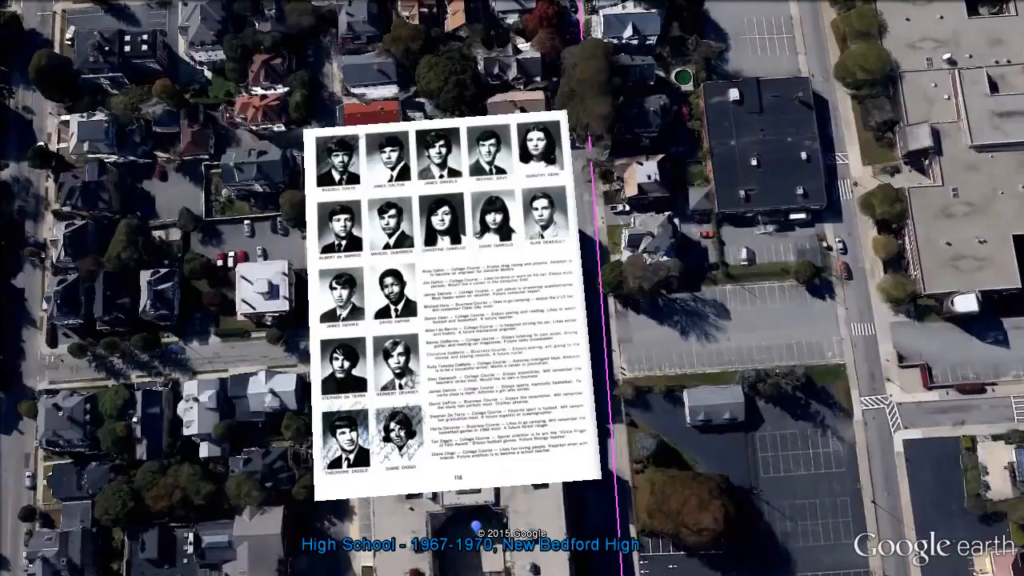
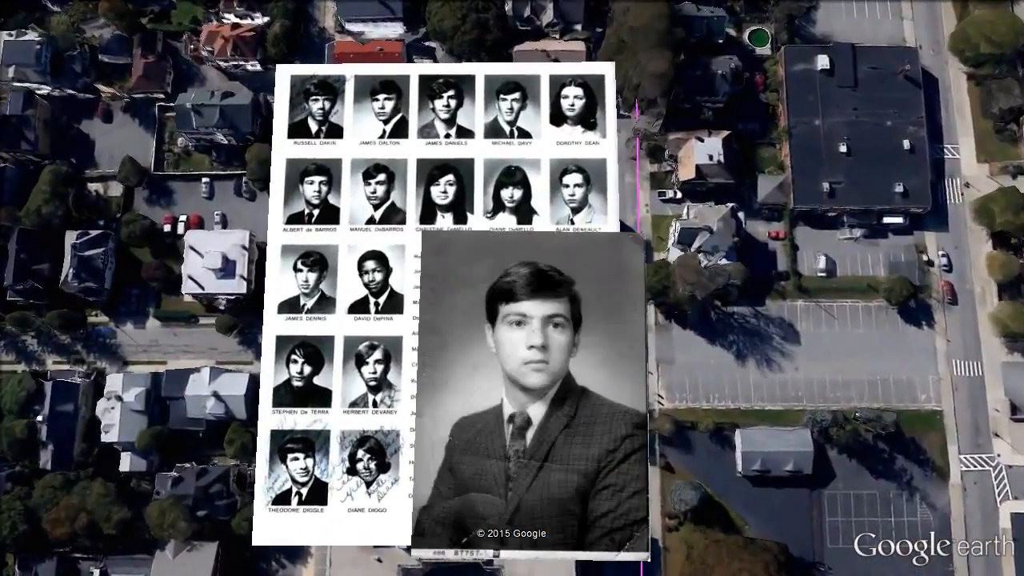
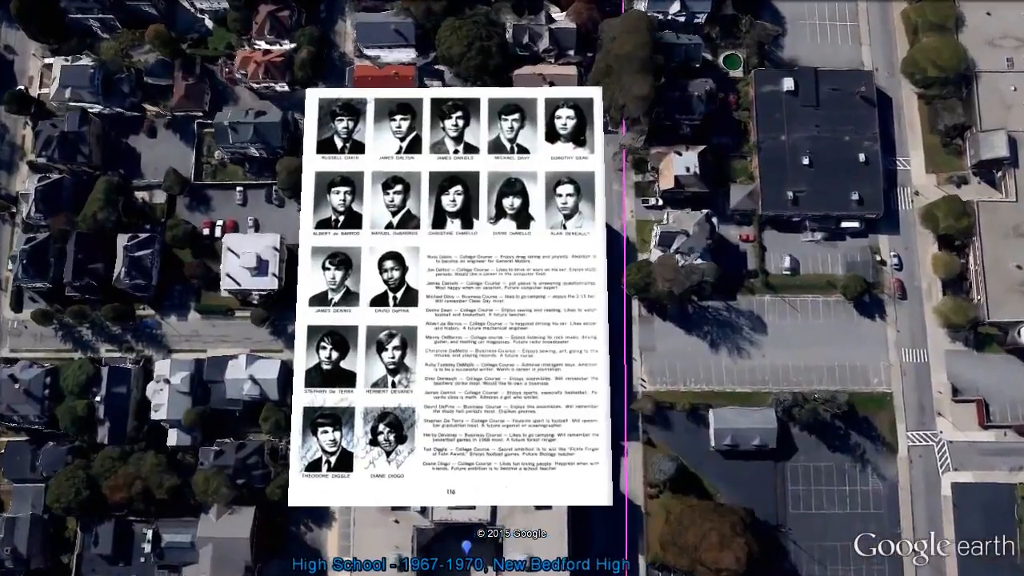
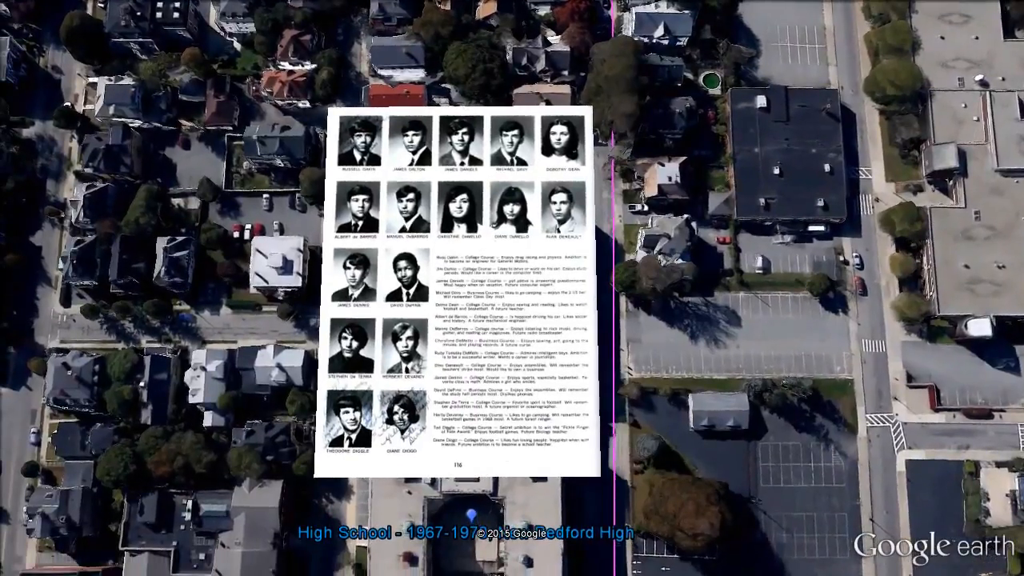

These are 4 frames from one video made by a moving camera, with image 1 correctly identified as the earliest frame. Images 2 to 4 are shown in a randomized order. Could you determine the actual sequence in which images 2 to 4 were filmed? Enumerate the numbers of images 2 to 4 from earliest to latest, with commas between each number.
4, 3, 2
